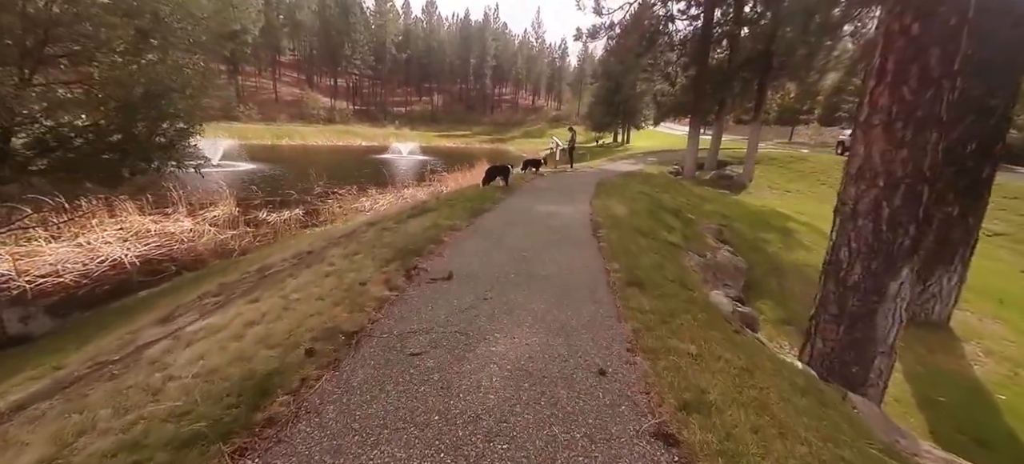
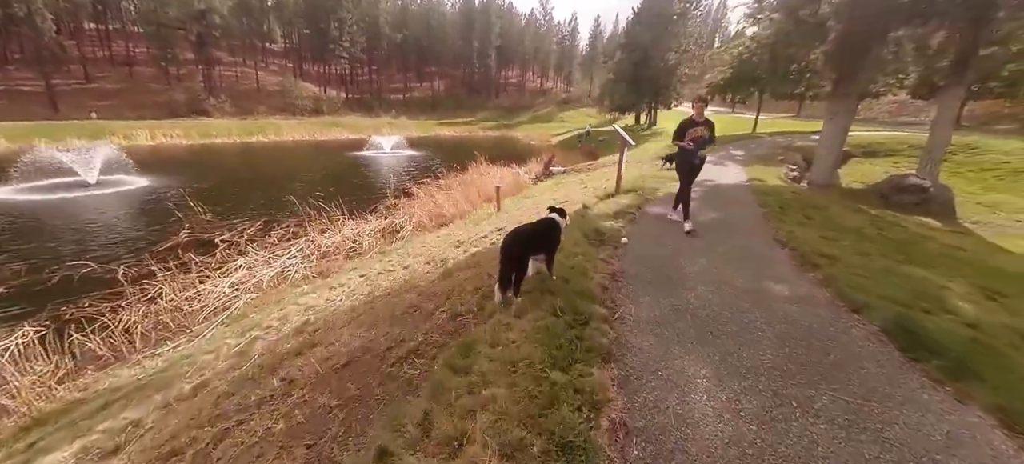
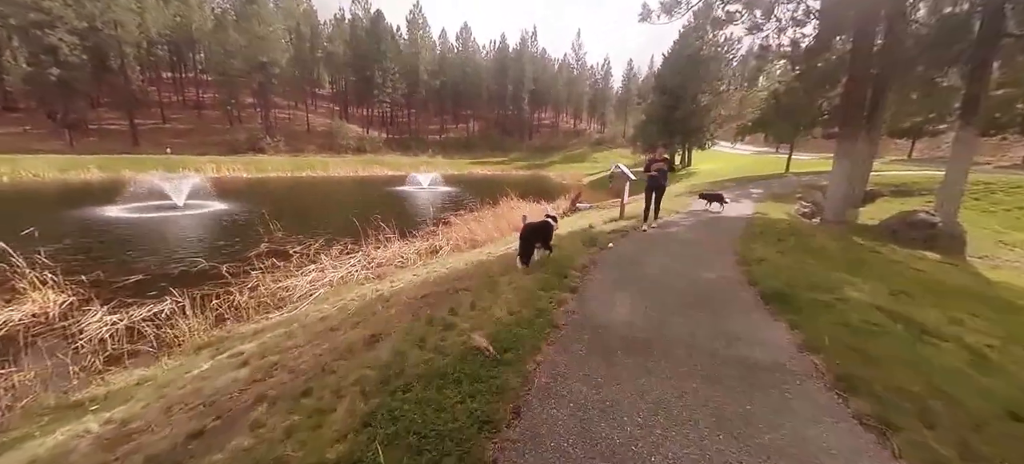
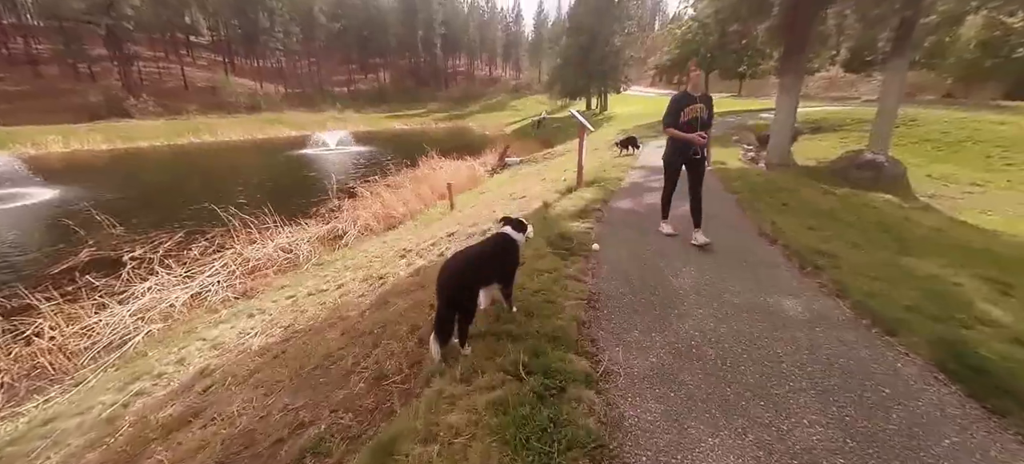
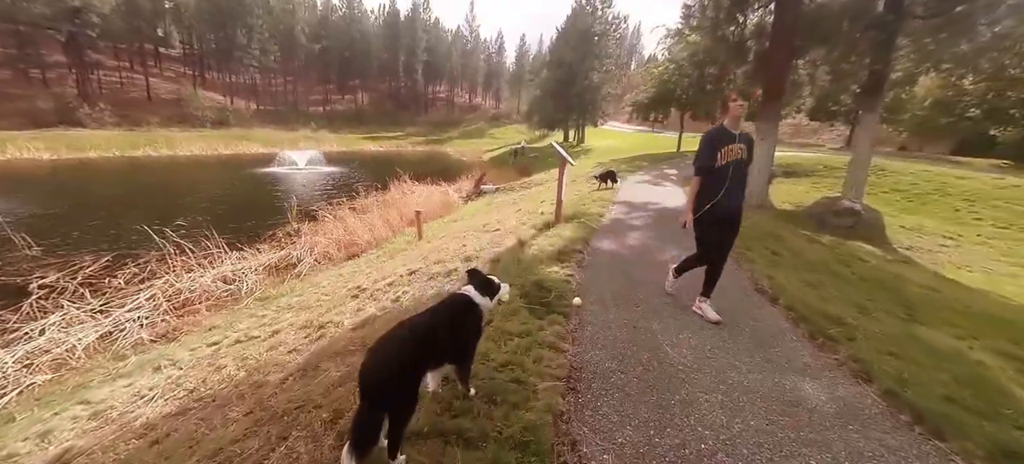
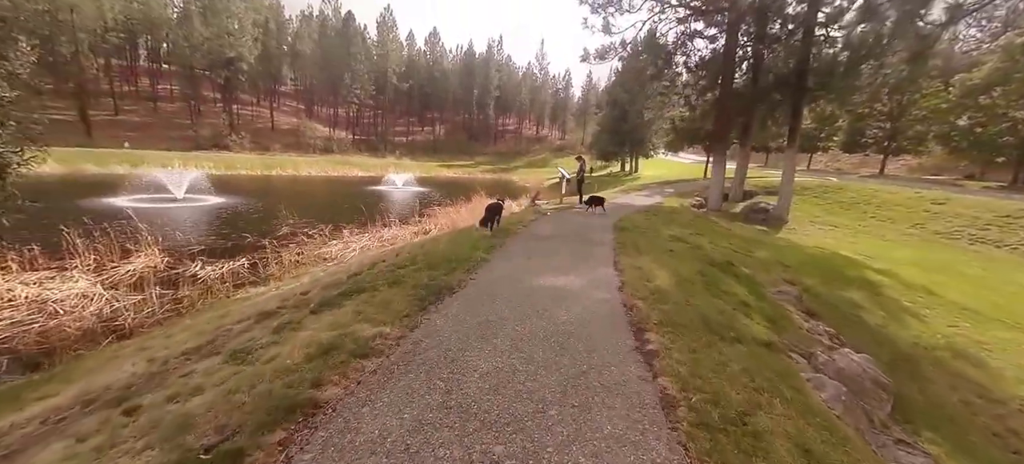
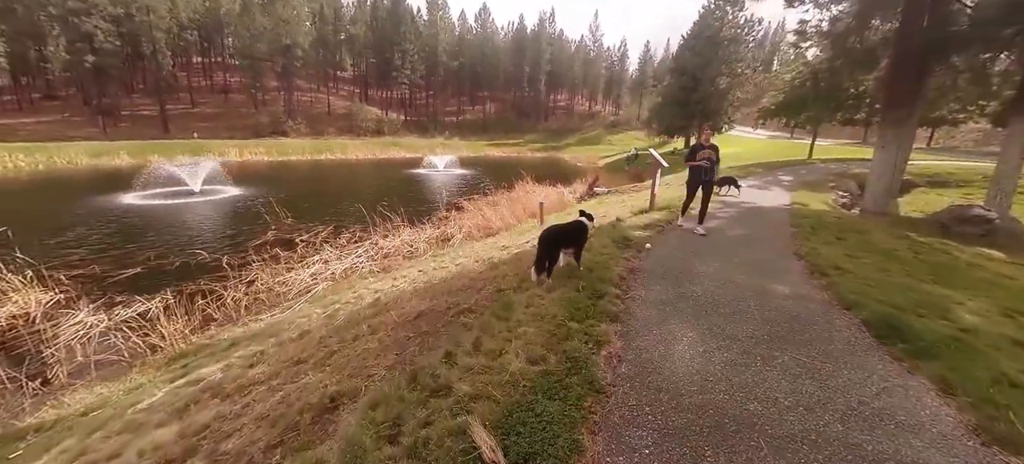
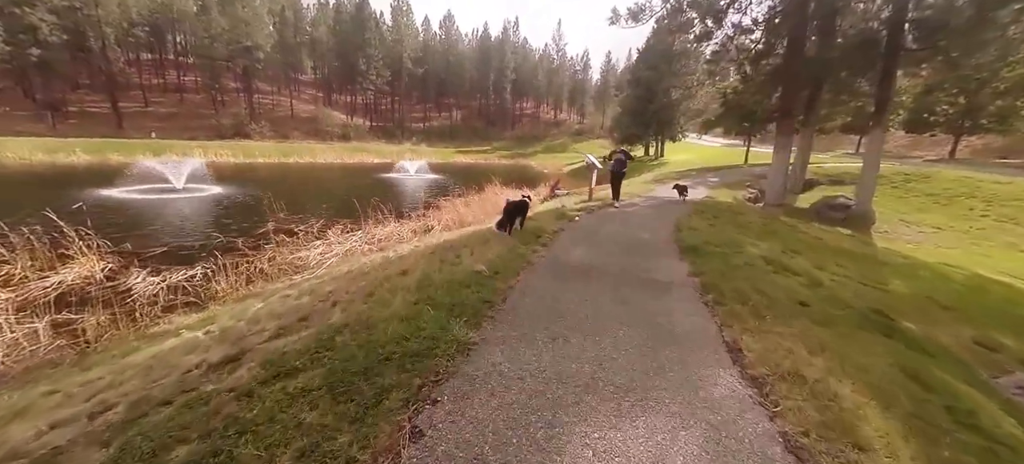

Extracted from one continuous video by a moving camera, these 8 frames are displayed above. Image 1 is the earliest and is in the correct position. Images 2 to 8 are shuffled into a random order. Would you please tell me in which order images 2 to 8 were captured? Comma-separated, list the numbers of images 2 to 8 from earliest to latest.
6, 8, 3, 7, 2, 4, 5
